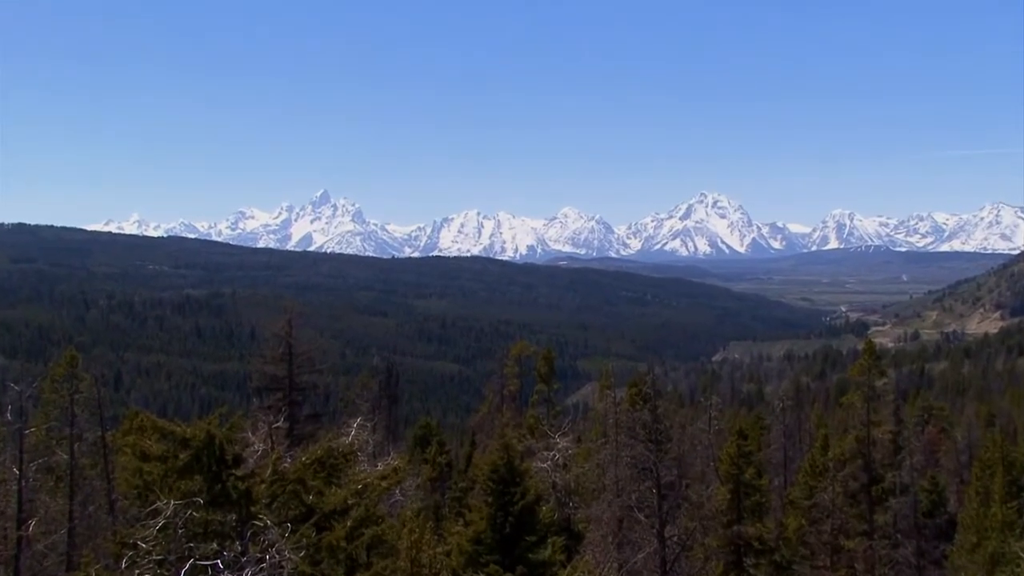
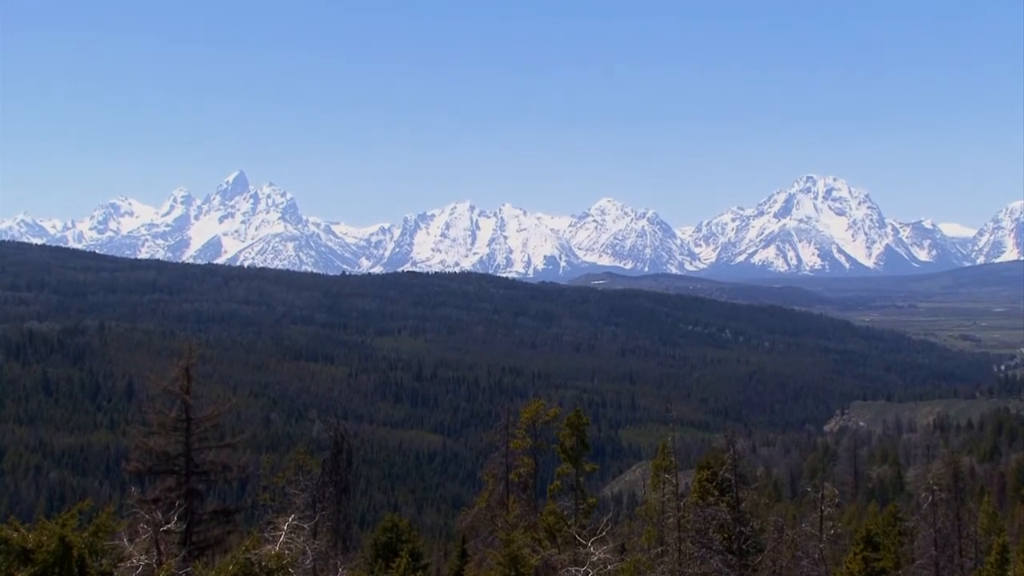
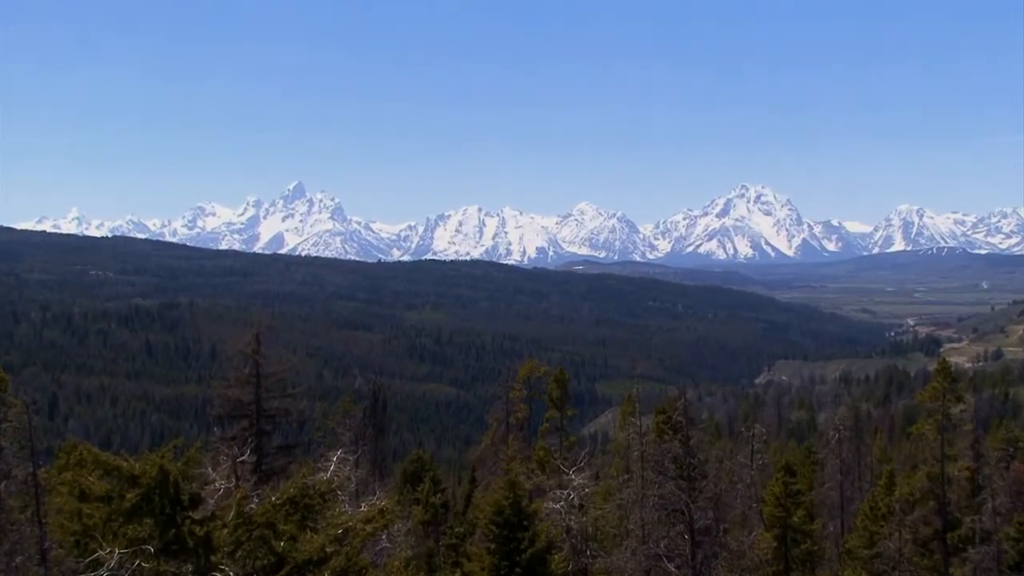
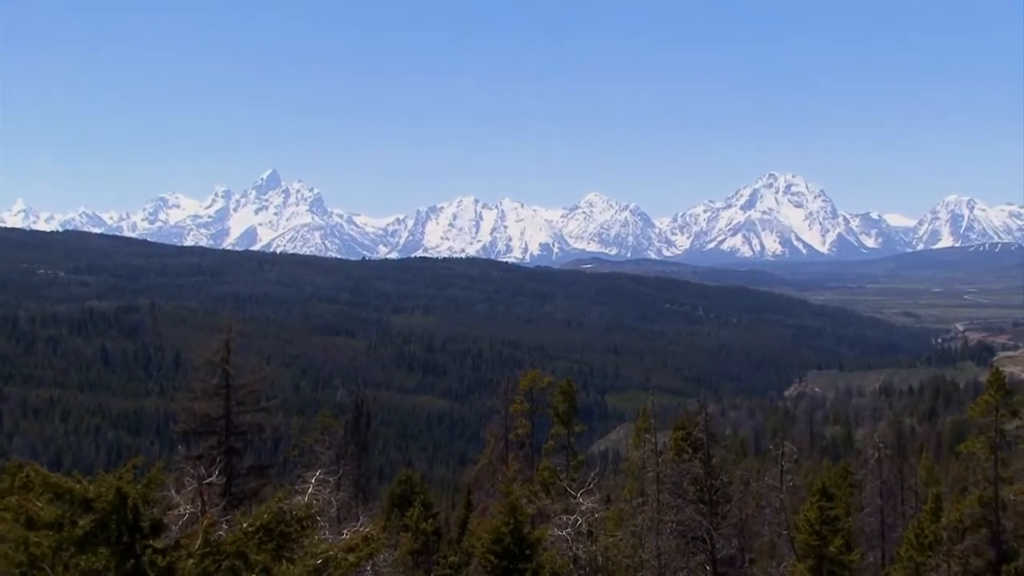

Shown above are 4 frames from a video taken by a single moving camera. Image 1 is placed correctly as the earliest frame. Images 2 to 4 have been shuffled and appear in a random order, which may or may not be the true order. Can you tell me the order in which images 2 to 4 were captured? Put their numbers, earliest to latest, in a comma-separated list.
3, 4, 2
